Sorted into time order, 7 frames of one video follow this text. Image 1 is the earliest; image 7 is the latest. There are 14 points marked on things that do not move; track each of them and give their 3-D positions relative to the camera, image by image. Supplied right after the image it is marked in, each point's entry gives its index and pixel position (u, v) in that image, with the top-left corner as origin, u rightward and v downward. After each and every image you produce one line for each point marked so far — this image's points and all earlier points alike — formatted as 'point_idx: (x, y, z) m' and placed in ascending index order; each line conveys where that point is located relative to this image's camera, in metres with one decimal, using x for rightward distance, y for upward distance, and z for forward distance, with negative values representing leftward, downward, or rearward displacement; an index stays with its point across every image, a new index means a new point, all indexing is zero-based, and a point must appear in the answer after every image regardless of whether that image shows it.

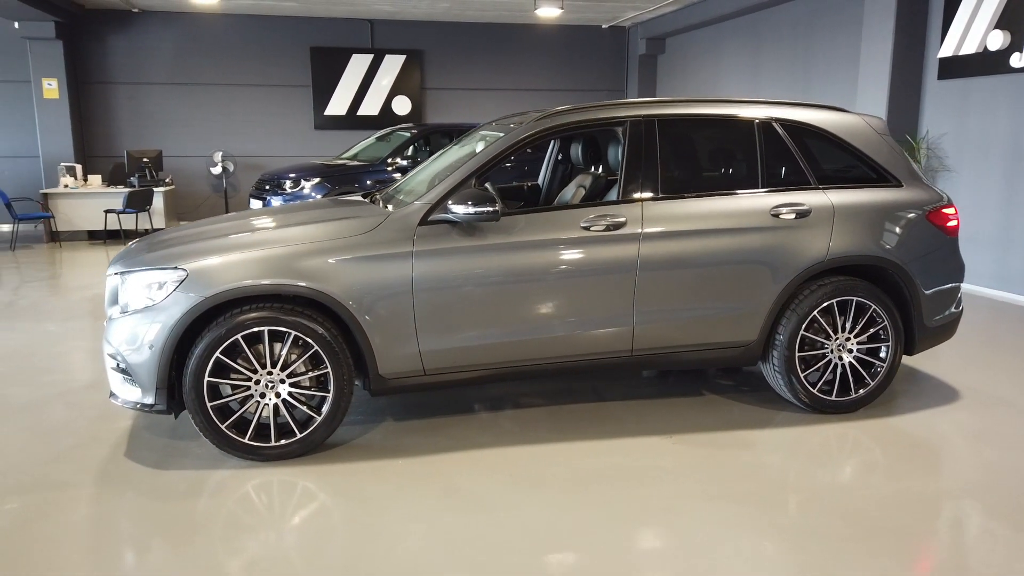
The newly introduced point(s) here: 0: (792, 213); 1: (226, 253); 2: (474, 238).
0: (+1.3, +0.3, +3.4) m
1: (-1.2, +0.1, +2.9) m
2: (-0.2, +0.2, +3.1) m
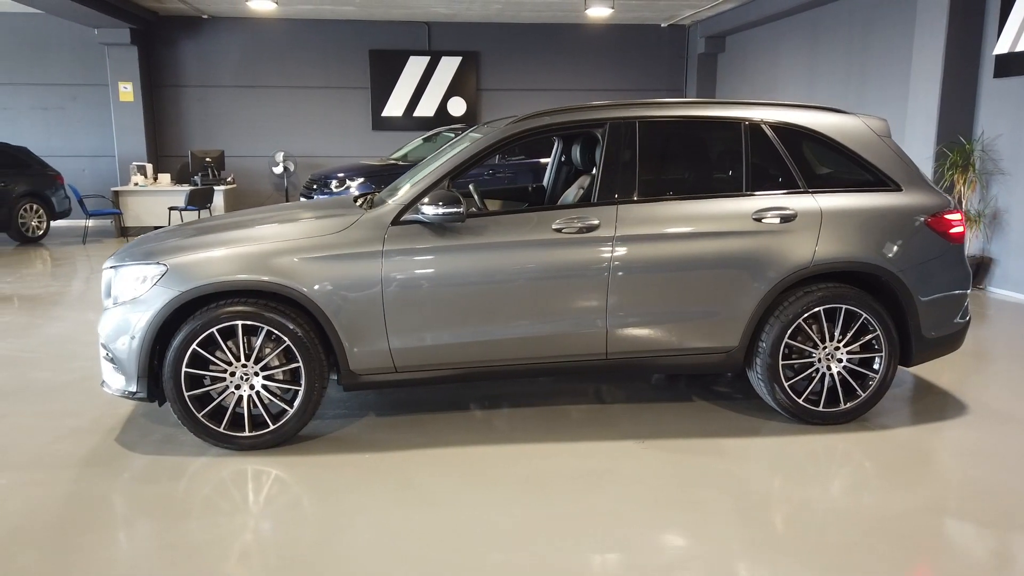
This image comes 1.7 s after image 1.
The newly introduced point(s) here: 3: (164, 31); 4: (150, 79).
0: (+1.2, +0.3, +3.3) m
1: (-1.3, +0.2, +3.0) m
2: (-0.3, +0.2, +3.1) m
3: (-6.1, +4.7, +13.0) m
4: (-6.4, +3.8, +13.1) m
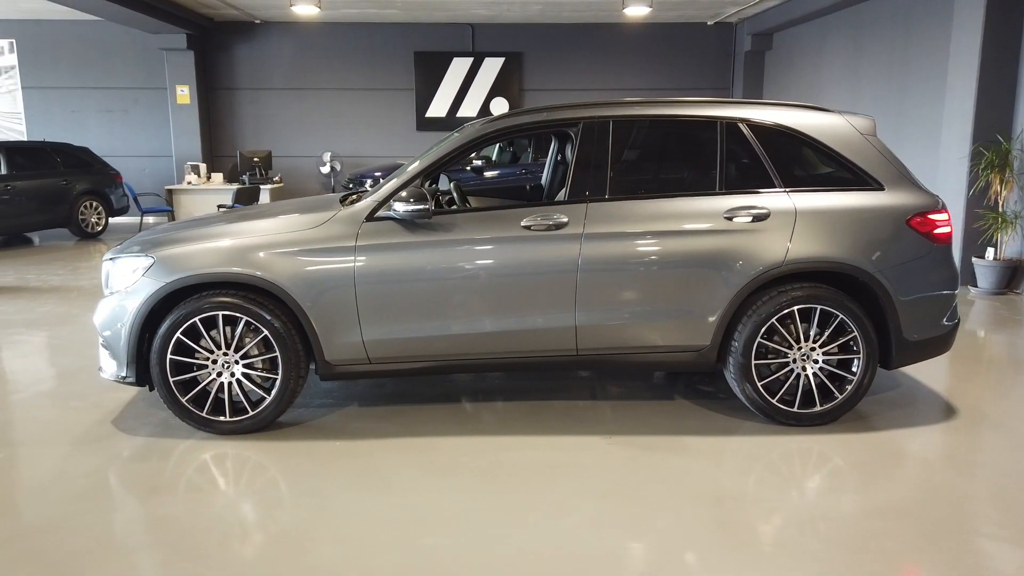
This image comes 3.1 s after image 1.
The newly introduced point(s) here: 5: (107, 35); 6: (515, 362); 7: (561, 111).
0: (+1.1, +0.3, +3.3) m
1: (-1.4, +0.2, +3.2) m
2: (-0.4, +0.2, +3.2) m
3: (-5.4, +4.7, +13.5) m
4: (-5.7, +3.9, +13.7) m
5: (-7.5, +4.8, +13.6) m
6: (0.0, -0.3, +3.4) m
7: (+0.2, +0.9, +3.5) m
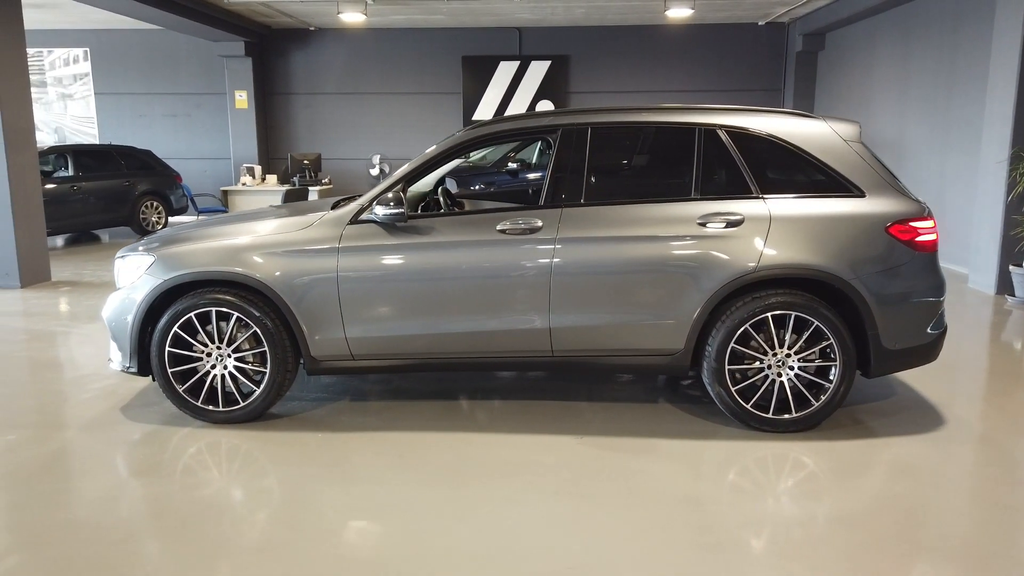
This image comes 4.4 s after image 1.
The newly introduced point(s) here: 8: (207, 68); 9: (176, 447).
0: (+1.0, +0.3, +3.3) m
1: (-1.5, +0.2, +3.4) m
2: (-0.5, +0.2, +3.4) m
3: (-4.6, +4.8, +14.0) m
4: (-4.9, +4.0, +14.2) m
5: (-6.7, +4.9, +14.3) m
6: (-0.1, -0.4, +3.5) m
7: (+0.1, +0.8, +3.5) m
8: (-6.0, +4.4, +14.4) m
9: (-1.7, -0.8, +3.6) m
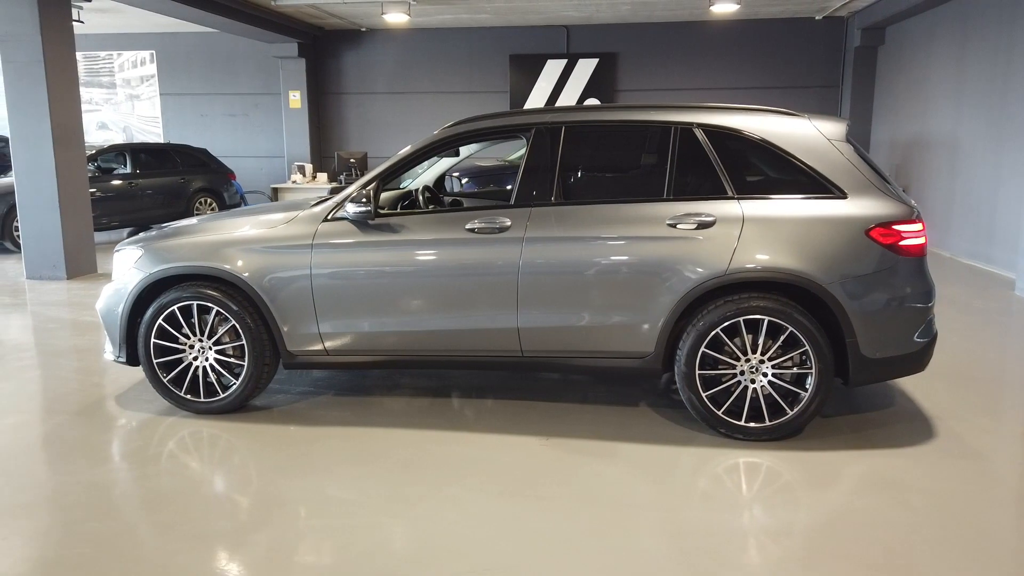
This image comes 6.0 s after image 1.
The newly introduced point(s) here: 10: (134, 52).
0: (+0.8, +0.3, +3.2) m
1: (-1.7, +0.2, +3.6) m
2: (-0.7, +0.3, +3.4) m
3: (-3.8, +4.9, +14.4) m
4: (-4.0, +4.1, +14.6) m
5: (-5.8, +5.0, +14.8) m
6: (-0.2, -0.3, +3.5) m
7: (0.0, +0.8, +3.5) m
8: (-5.1, +4.5, +14.8) m
9: (-1.8, -0.8, +3.7) m
10: (-7.9, +5.0, +15.2) m
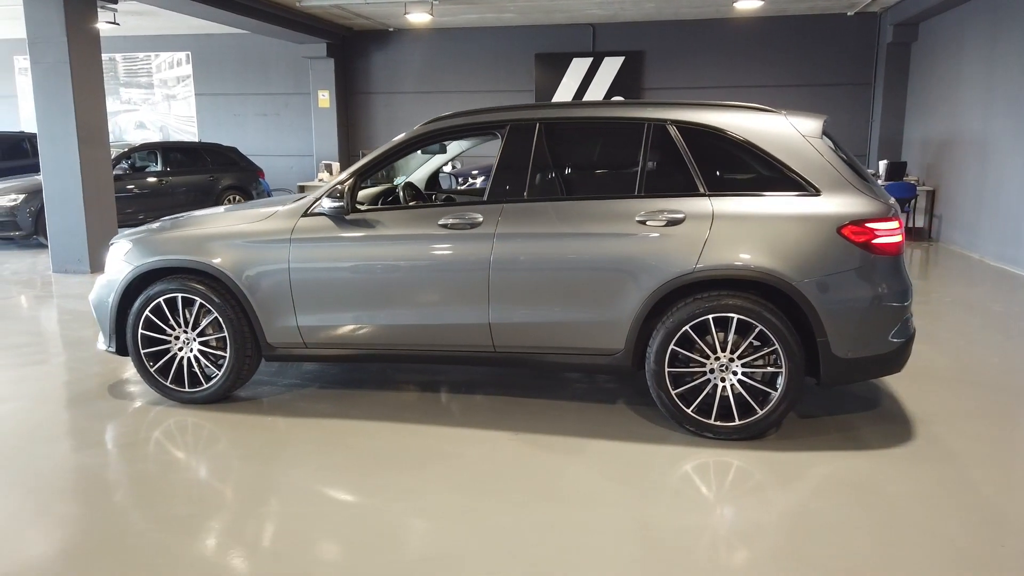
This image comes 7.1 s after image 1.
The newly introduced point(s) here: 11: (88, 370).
0: (+0.7, +0.3, +3.2) m
1: (-1.8, +0.3, +3.7) m
2: (-0.8, +0.3, +3.5) m
3: (-3.3, +4.9, +14.5) m
4: (-3.5, +4.1, +14.8) m
5: (-5.3, +5.1, +15.1) m
6: (-0.4, -0.3, +3.5) m
7: (-0.1, +0.9, +3.5) m
8: (-4.7, +4.6, +15.1) m
9: (-1.9, -0.7, +3.8) m
10: (-7.4, +5.1, +15.6) m
11: (-2.9, -0.6, +4.9) m
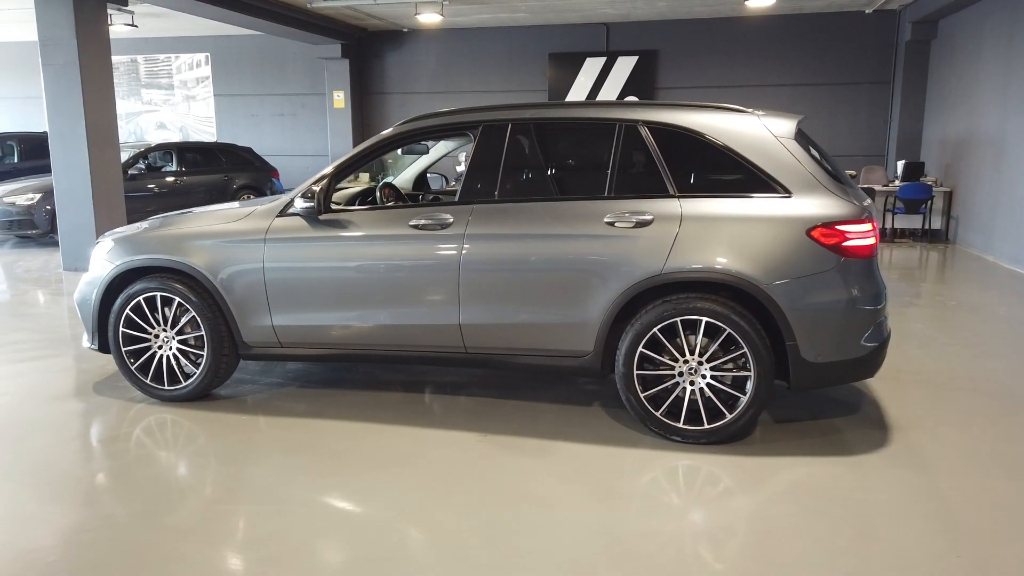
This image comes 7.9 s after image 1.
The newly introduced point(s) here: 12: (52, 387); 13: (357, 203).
0: (+0.5, +0.3, +3.1) m
1: (-1.9, +0.3, +3.7) m
2: (-0.9, +0.3, +3.5) m
3: (-3.1, +5.0, +14.6) m
4: (-3.3, +4.1, +14.9) m
5: (-5.1, +5.1, +15.2) m
6: (-0.5, -0.3, +3.5) m
7: (-0.2, +0.9, +3.5) m
8: (-4.4, +4.6, +15.2) m
9: (-2.0, -0.7, +3.9) m
10: (-7.2, +5.1, +15.8) m
11: (-3.0, -0.5, +5.0) m
12: (-2.9, -0.6, +4.5) m
13: (-0.8, +0.5, +3.9) m
